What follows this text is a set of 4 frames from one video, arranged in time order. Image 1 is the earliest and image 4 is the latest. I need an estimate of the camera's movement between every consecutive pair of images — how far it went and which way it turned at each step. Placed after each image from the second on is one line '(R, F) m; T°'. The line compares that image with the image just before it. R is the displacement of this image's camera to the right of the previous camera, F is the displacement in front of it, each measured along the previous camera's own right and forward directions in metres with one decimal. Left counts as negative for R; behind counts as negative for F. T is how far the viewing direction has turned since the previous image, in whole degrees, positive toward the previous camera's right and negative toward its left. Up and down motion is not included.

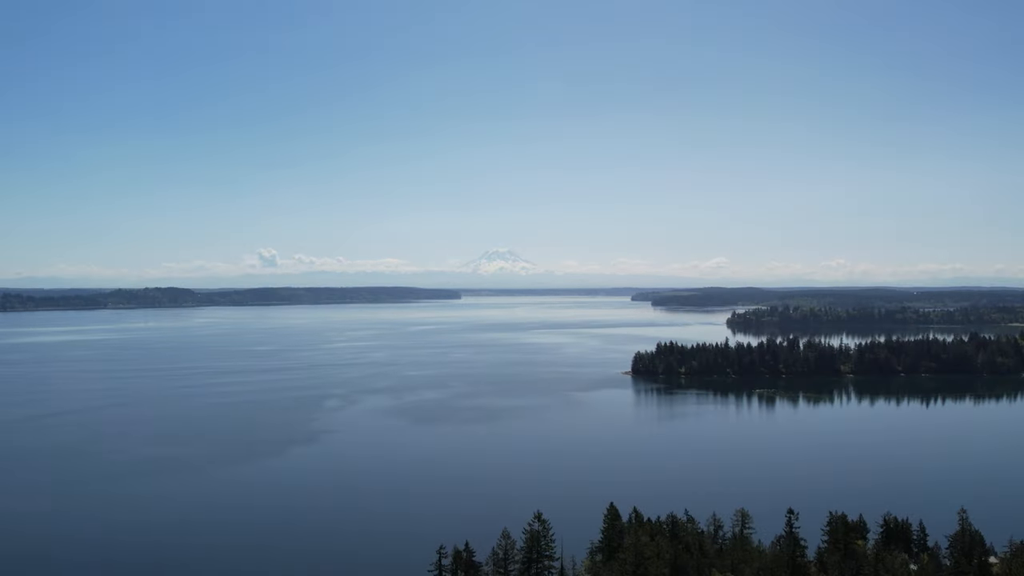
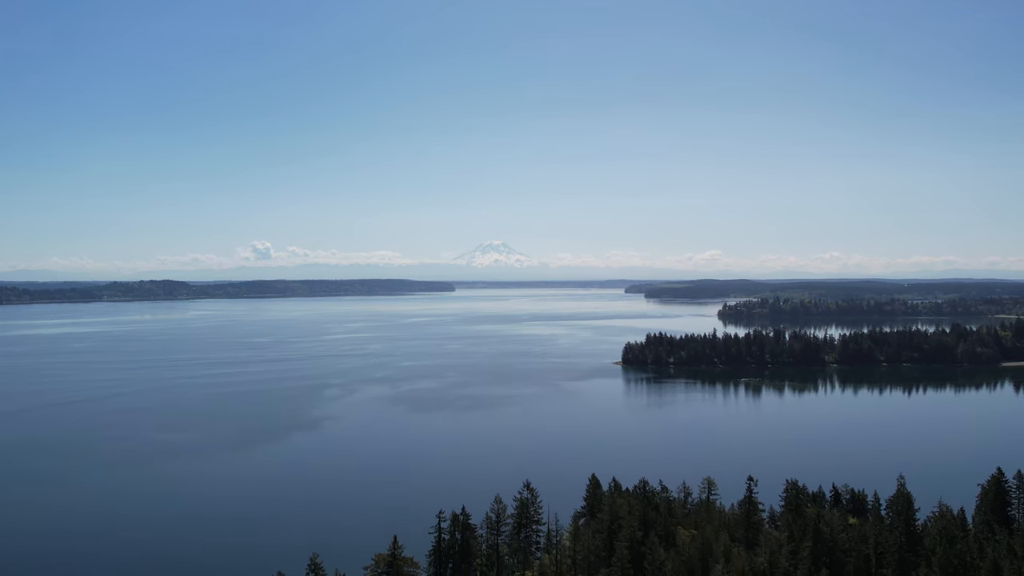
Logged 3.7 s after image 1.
(0.0, -1.1) m; 0°
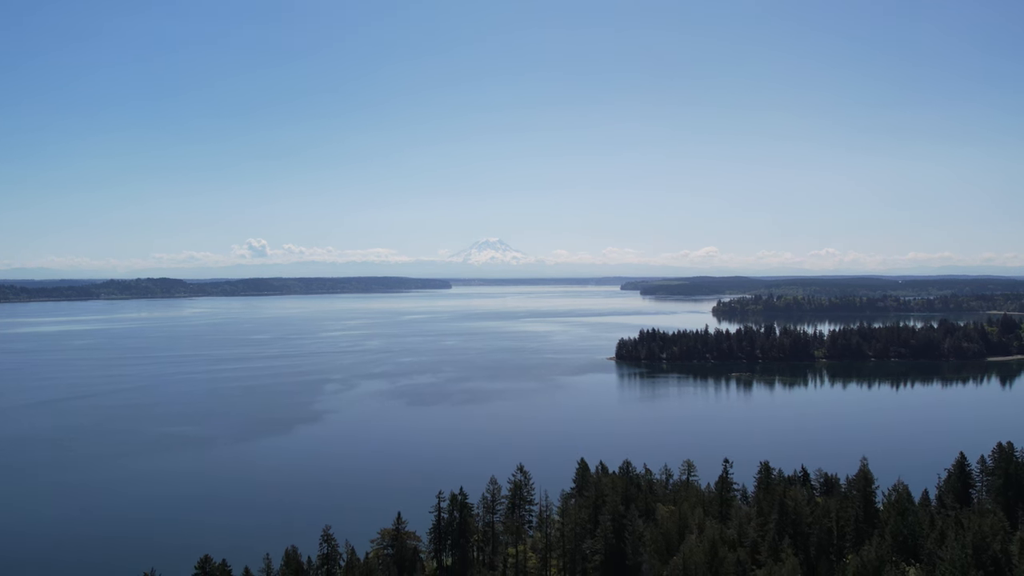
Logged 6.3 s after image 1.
(0.0, -0.8) m; 0°
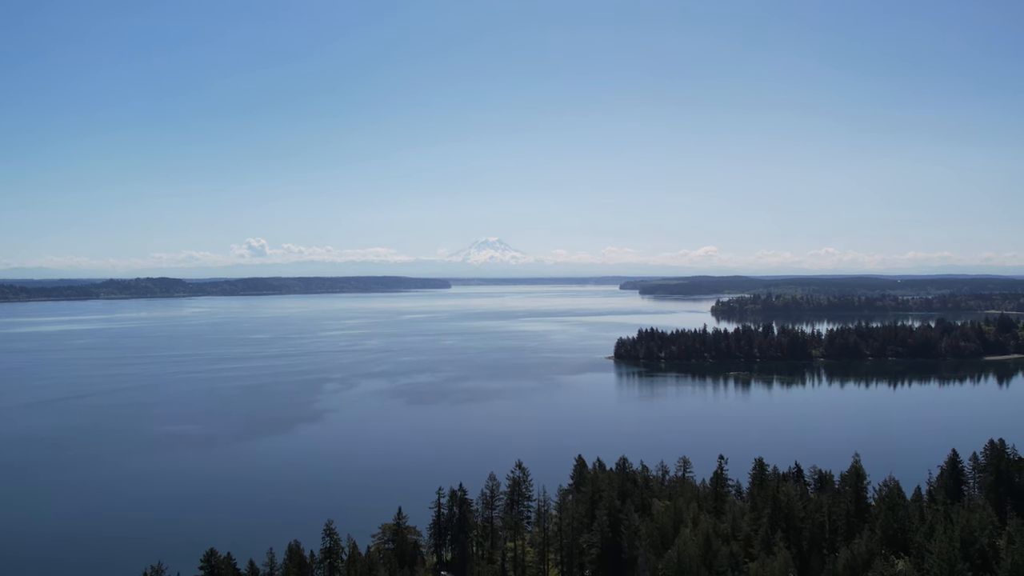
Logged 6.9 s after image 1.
(0.0, -0.2) m; 0°
